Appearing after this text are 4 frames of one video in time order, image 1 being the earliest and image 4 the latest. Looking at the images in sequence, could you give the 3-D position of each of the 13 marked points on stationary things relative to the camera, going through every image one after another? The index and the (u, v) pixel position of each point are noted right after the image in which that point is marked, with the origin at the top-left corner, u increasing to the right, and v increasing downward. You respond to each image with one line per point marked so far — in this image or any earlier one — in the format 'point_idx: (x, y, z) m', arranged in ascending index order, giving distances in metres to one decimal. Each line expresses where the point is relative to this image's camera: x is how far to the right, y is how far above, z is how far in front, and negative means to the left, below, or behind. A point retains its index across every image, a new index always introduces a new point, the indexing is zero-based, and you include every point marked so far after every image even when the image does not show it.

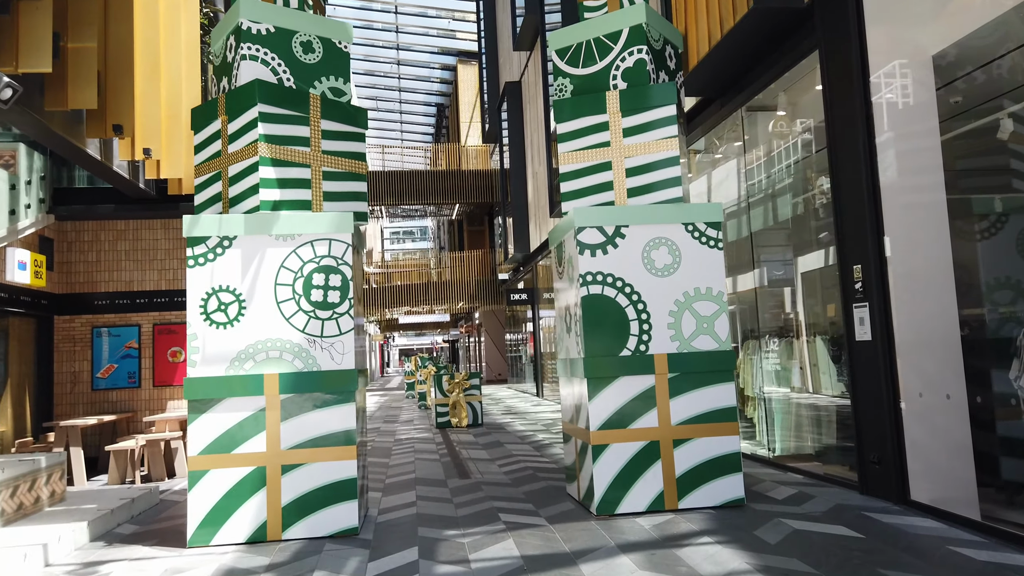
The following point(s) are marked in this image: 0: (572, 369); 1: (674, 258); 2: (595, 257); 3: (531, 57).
0: (+0.4, -0.6, +5.2) m
1: (+1.1, +0.2, +4.9) m
2: (+0.5, +0.2, +4.9) m
3: (+0.4, +5.1, +16.8) m
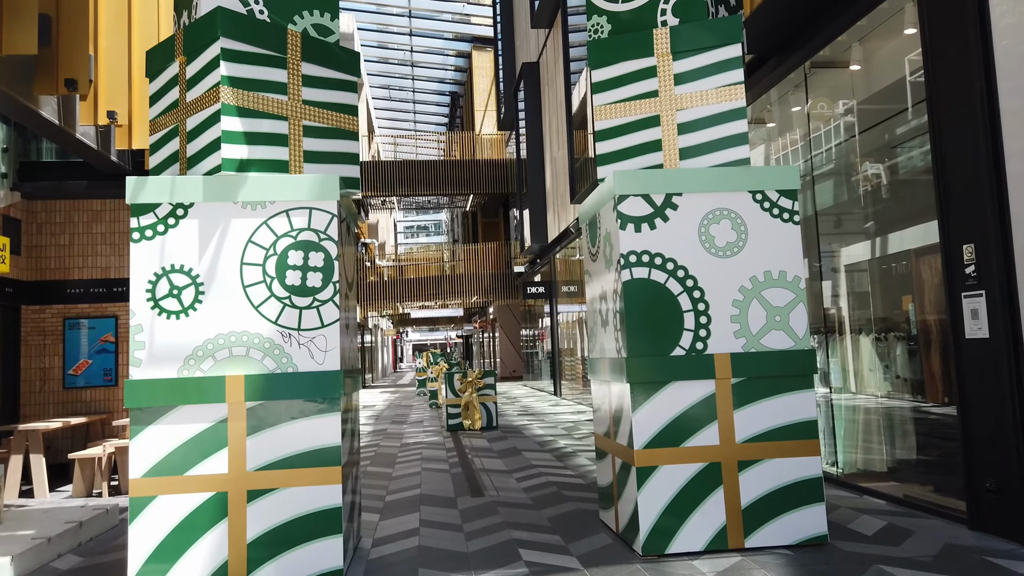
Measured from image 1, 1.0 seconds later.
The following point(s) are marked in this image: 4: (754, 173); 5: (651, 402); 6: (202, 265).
0: (+0.5, -0.5, +4.2) m
1: (+1.2, +0.3, +4.0) m
2: (+0.7, +0.3, +3.9) m
3: (+0.8, +5.3, +15.8) m
4: (+1.3, +0.6, +4.0) m
5: (+0.7, -0.6, +3.8) m
6: (-1.5, +0.1, +3.7) m
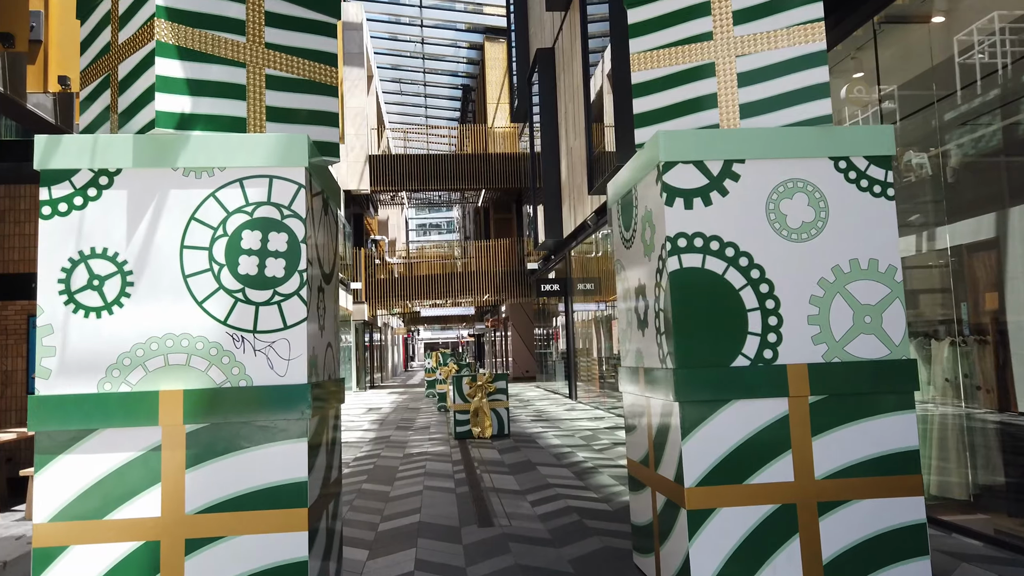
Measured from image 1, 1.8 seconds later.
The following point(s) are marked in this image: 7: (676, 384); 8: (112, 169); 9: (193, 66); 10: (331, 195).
0: (+0.6, -0.4, +3.4) m
1: (+1.3, +0.3, +3.1) m
2: (+0.7, +0.3, +3.1) m
3: (+1.1, +5.3, +15.0) m
4: (+1.3, +0.6, +3.1) m
5: (+0.8, -0.5, +3.0) m
6: (-1.4, +0.2, +2.9) m
7: (+0.6, -0.4, +3.0) m
8: (-1.5, +0.5, +2.9) m
9: (-1.3, +0.9, +3.0) m
10: (-0.9, +0.5, +3.6) m
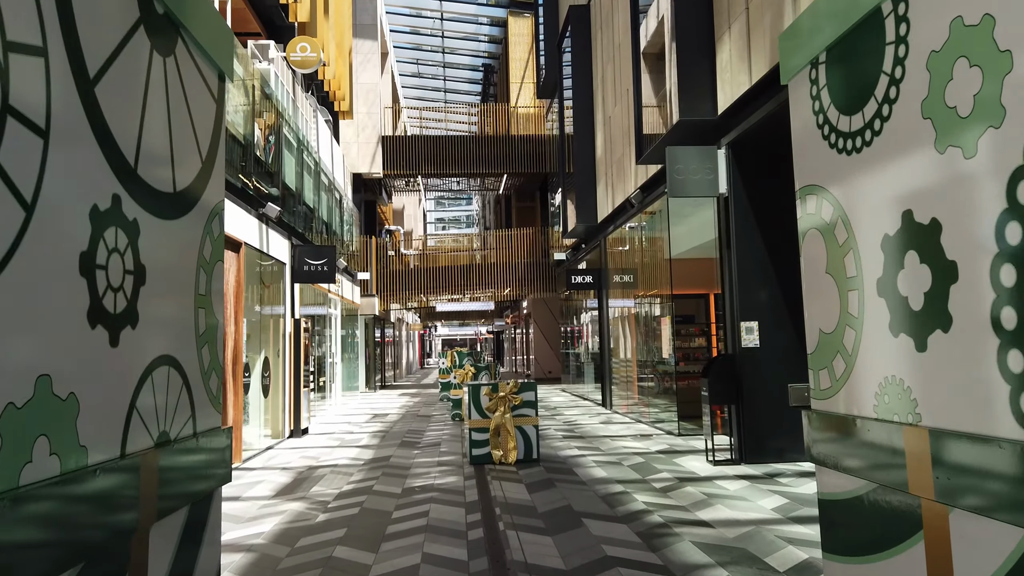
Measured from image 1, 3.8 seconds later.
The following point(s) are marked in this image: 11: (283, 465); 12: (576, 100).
0: (+0.8, -0.3, +1.3) m
1: (+1.4, +0.4, +1.1) m
2: (+0.9, +0.4, +1.0) m
3: (+1.6, +5.5, +12.9) m
4: (+1.5, +0.7, +1.1) m
5: (+0.9, -0.4, +0.9) m
6: (-1.3, +0.3, +0.9) m
7: (+0.8, -0.3, +0.9) m
8: (-1.4, +0.6, +0.9) m
9: (-1.1, +1.0, +1.0) m
10: (-0.7, +0.6, +1.6) m
11: (-2.5, -1.9, +8.1) m
12: (+1.2, +3.6, +14.5) m
